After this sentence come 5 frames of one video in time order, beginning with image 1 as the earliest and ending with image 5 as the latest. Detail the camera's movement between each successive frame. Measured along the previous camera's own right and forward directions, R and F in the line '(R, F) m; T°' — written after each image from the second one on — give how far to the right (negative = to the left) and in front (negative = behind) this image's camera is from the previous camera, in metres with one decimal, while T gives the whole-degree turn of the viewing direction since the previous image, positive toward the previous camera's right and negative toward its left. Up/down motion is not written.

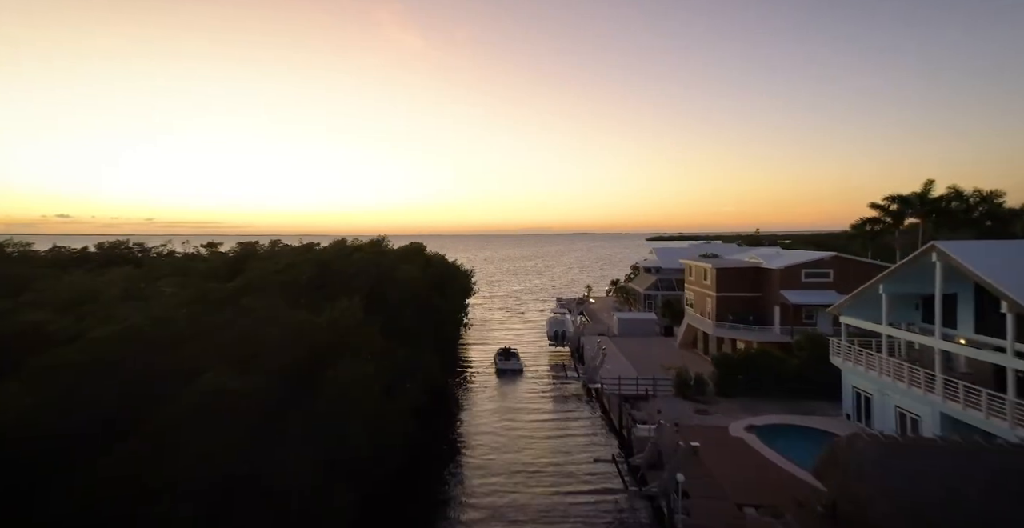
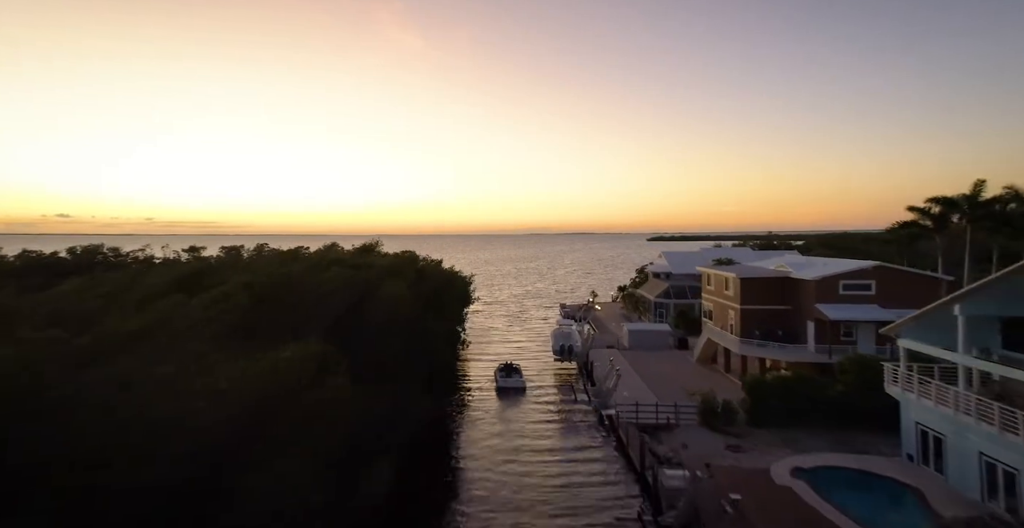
(-0.1, +2.9) m; 0°
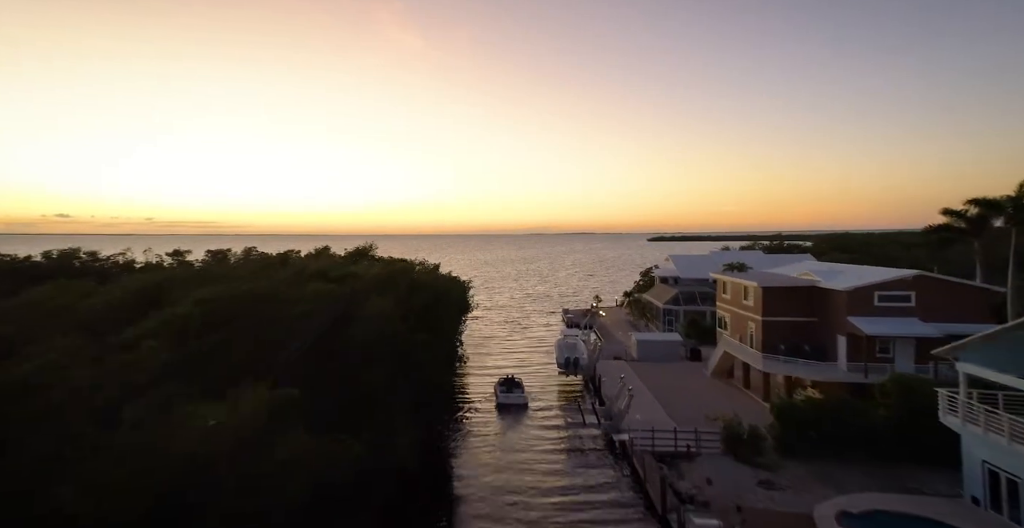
(-0.1, +2.2) m; 0°
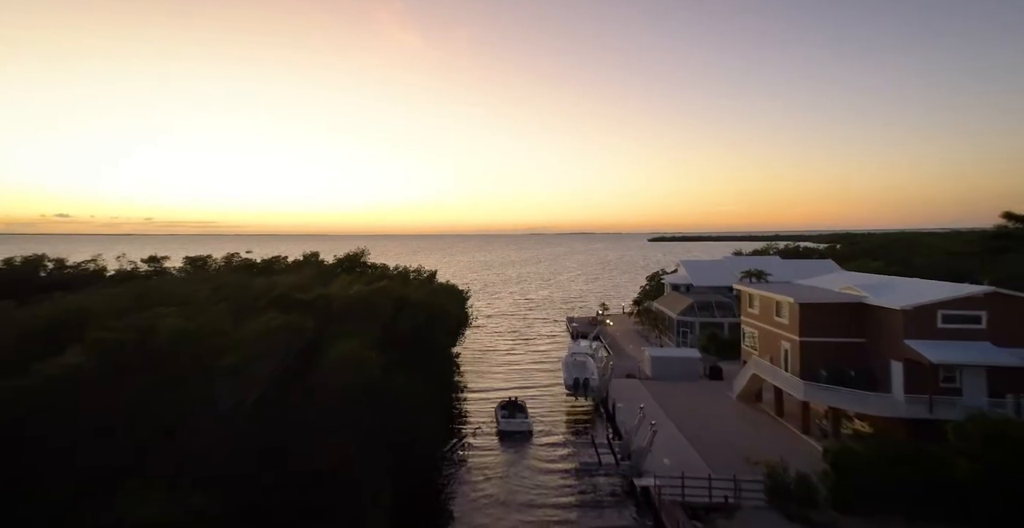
(-0.1, +3.0) m; 0°
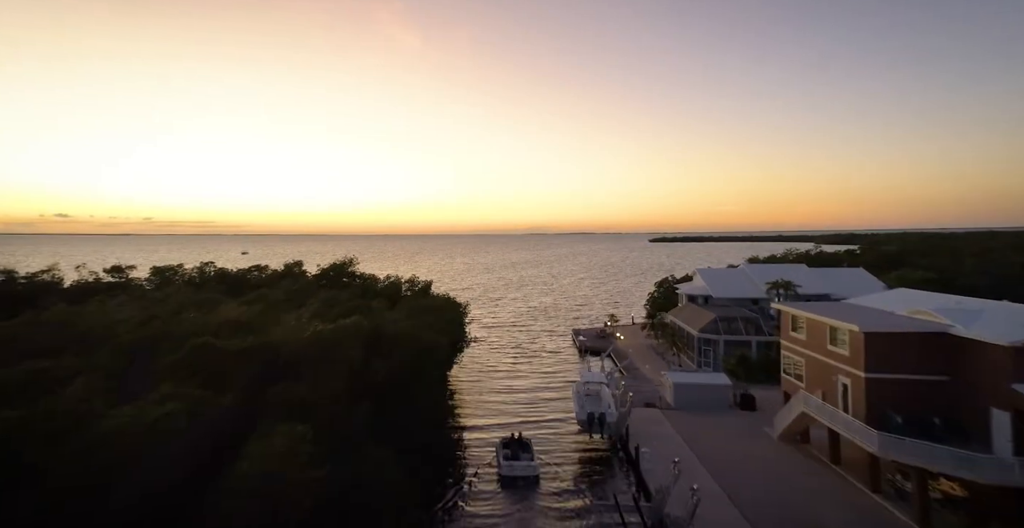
(-0.2, +3.9) m; 0°
